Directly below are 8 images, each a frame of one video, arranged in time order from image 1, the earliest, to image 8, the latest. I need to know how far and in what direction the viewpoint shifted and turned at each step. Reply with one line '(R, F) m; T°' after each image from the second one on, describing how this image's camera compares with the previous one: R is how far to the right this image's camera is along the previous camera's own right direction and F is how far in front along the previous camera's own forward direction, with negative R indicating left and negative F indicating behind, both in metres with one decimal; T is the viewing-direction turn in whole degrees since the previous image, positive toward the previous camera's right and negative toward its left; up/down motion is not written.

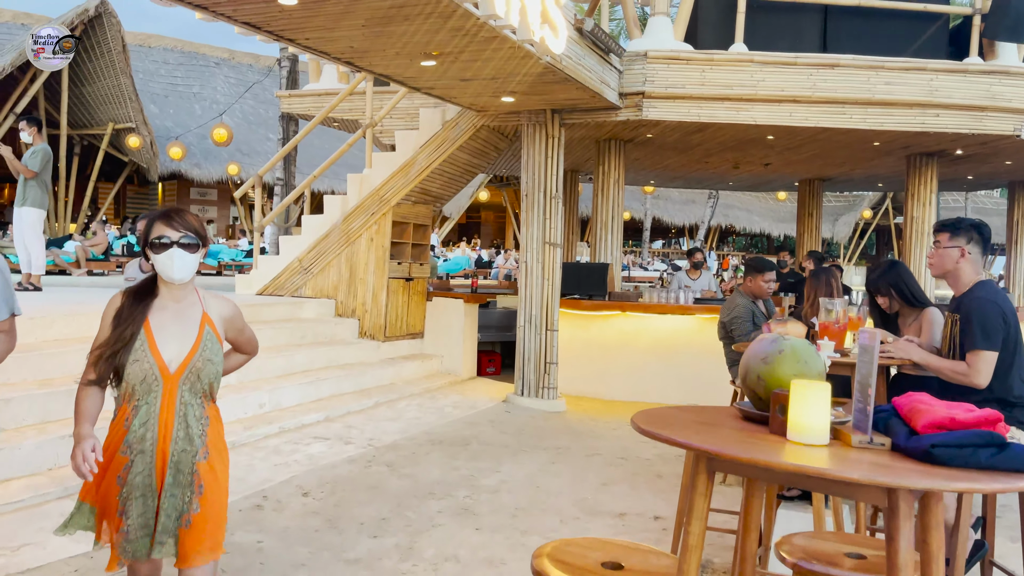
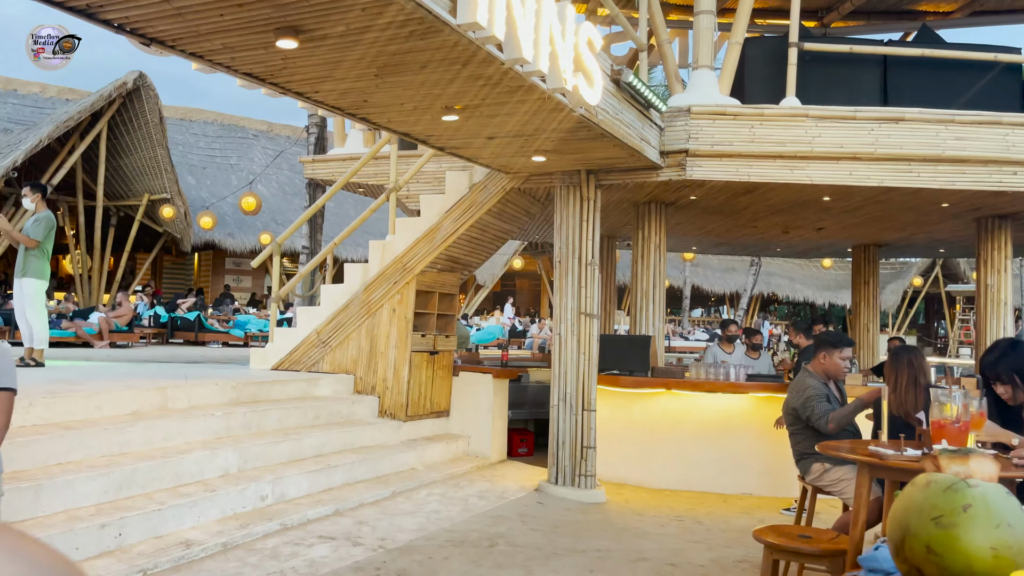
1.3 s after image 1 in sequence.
(0.0, +0.6) m; -3°
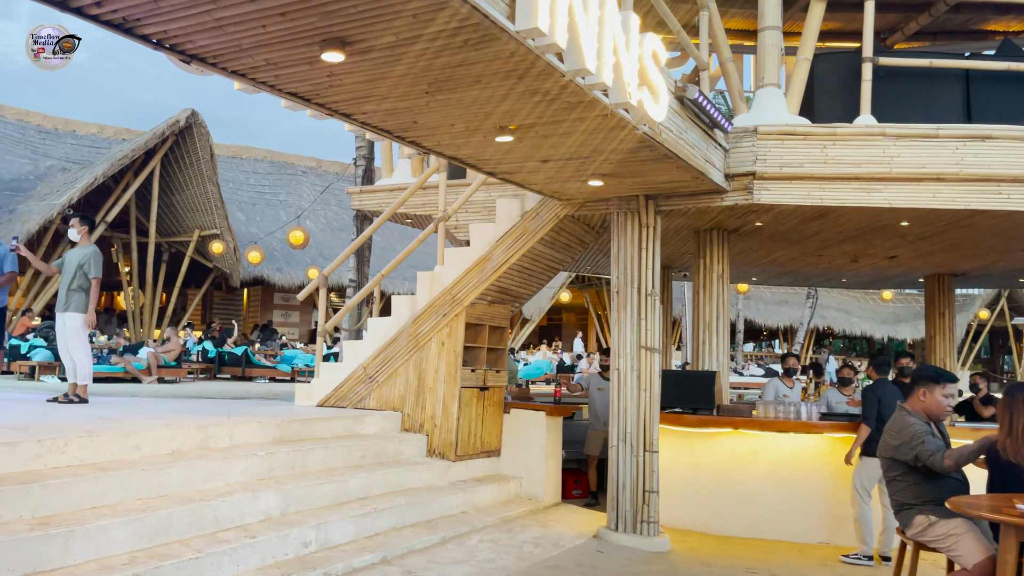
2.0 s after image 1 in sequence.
(-0.1, +0.3) m; -3°
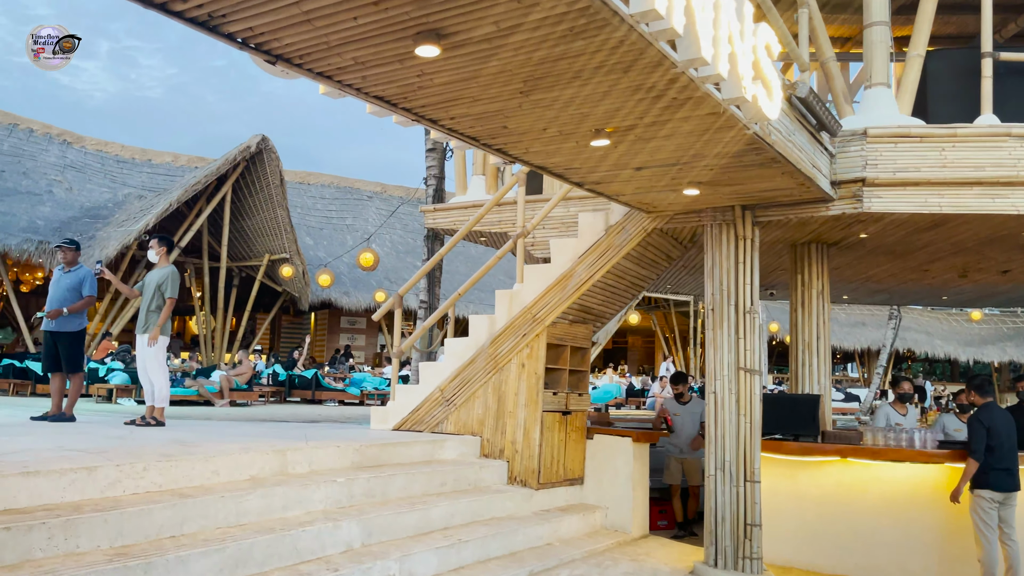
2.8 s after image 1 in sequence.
(-0.2, +0.3) m; -4°
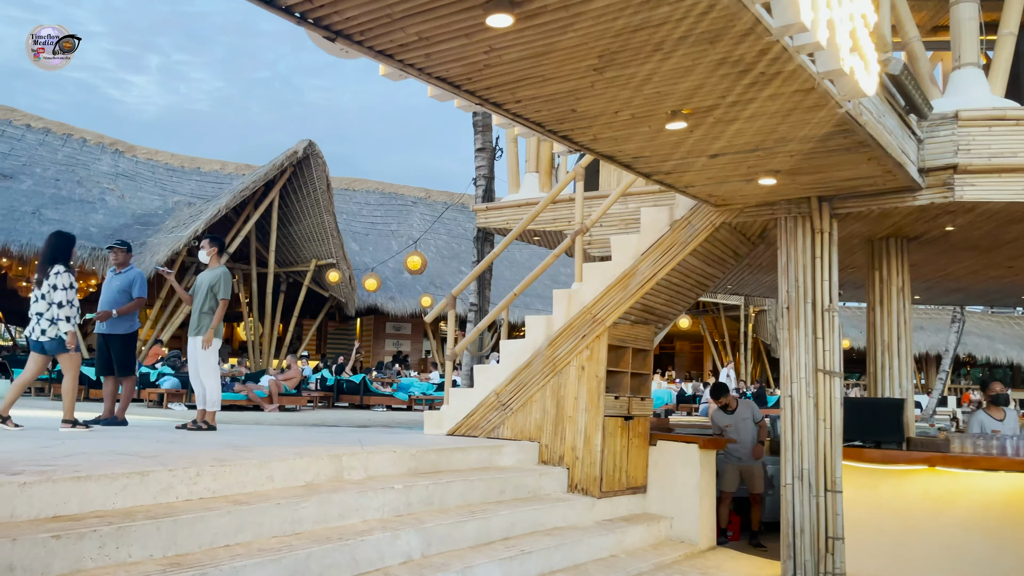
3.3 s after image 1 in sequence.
(-0.1, +0.3) m; -3°
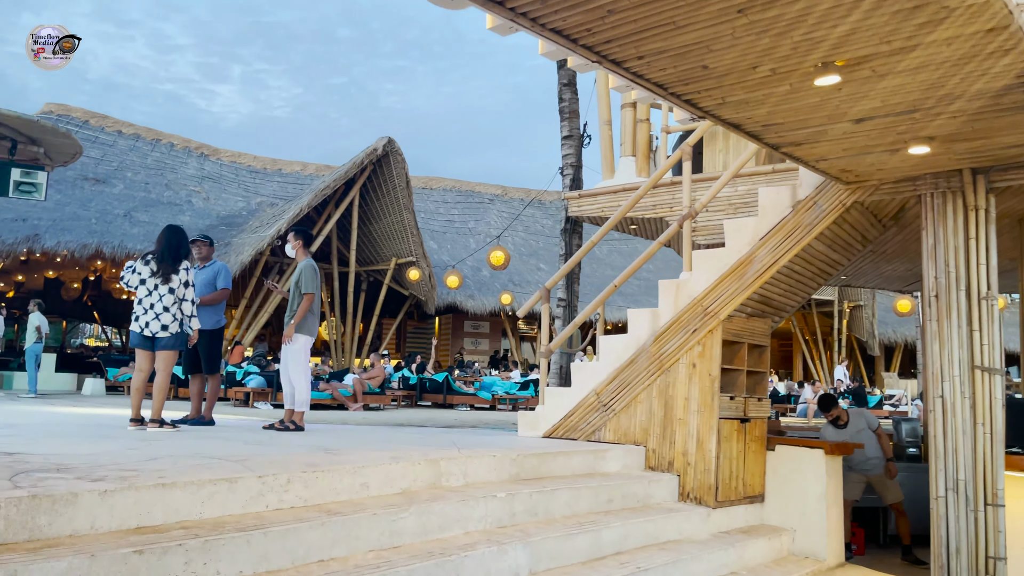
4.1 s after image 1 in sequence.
(-0.2, +0.5) m; -5°
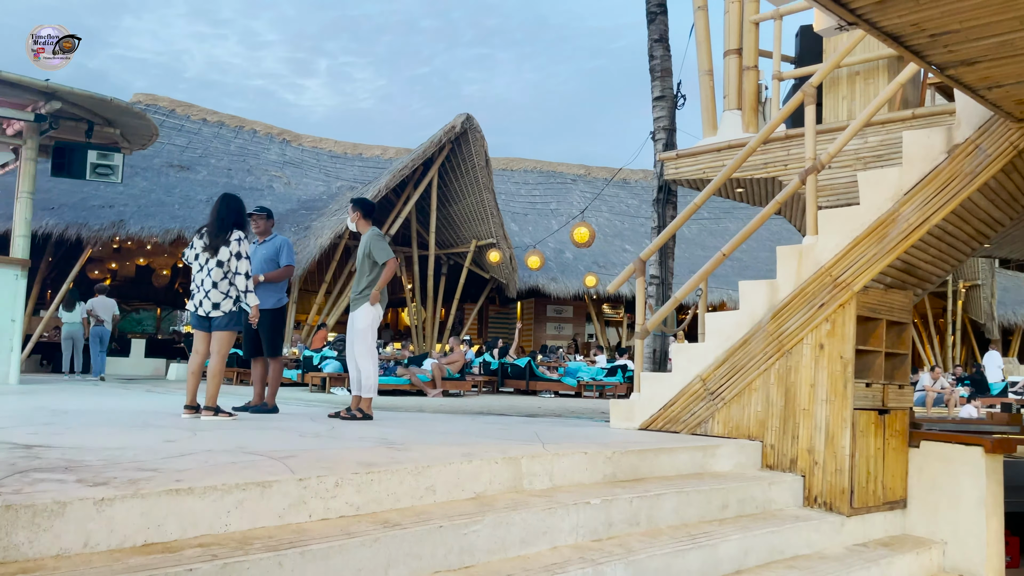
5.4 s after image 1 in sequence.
(-0.1, +0.8) m; -6°
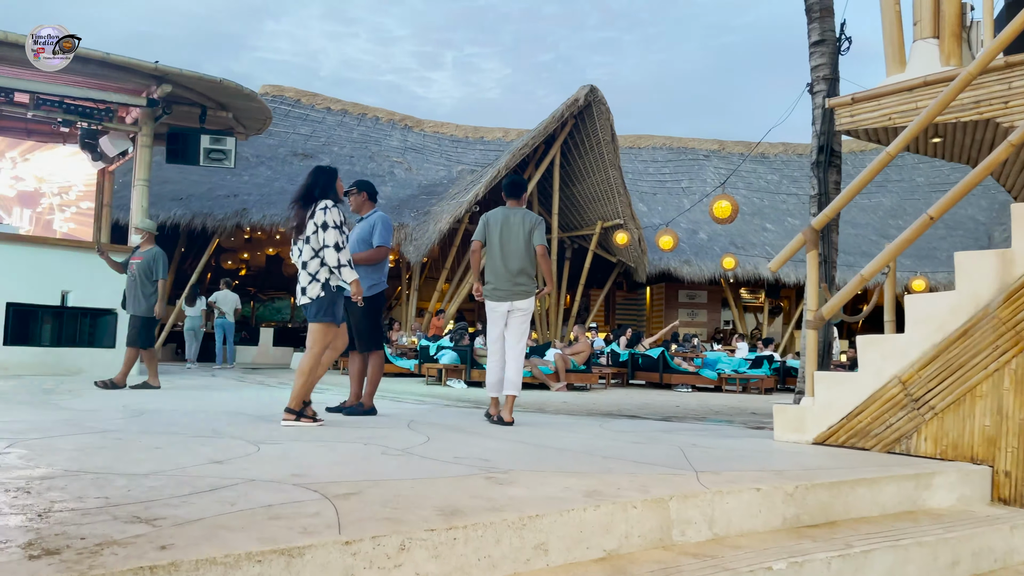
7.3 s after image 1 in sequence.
(0.0, +1.1) m; -9°
